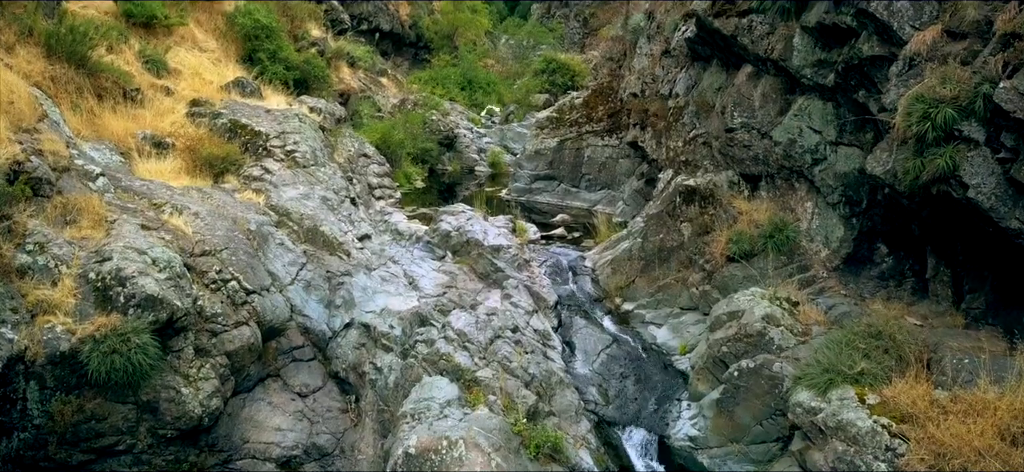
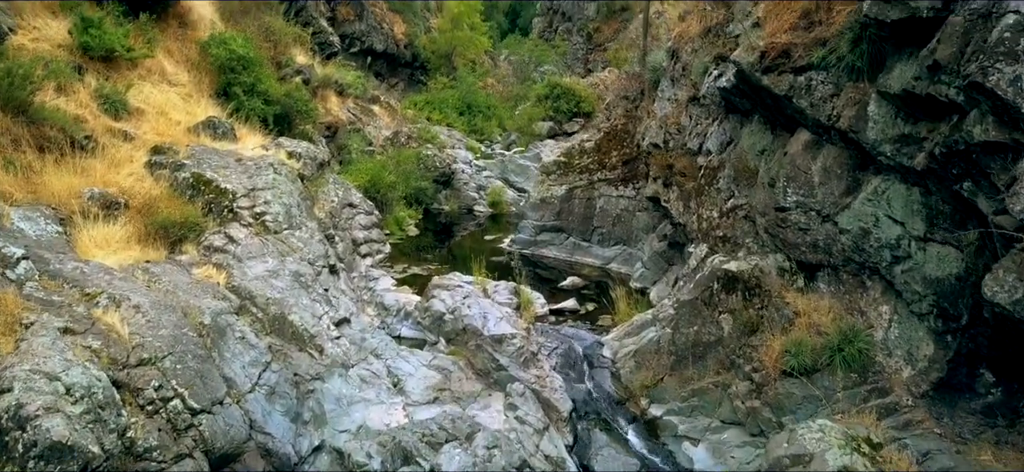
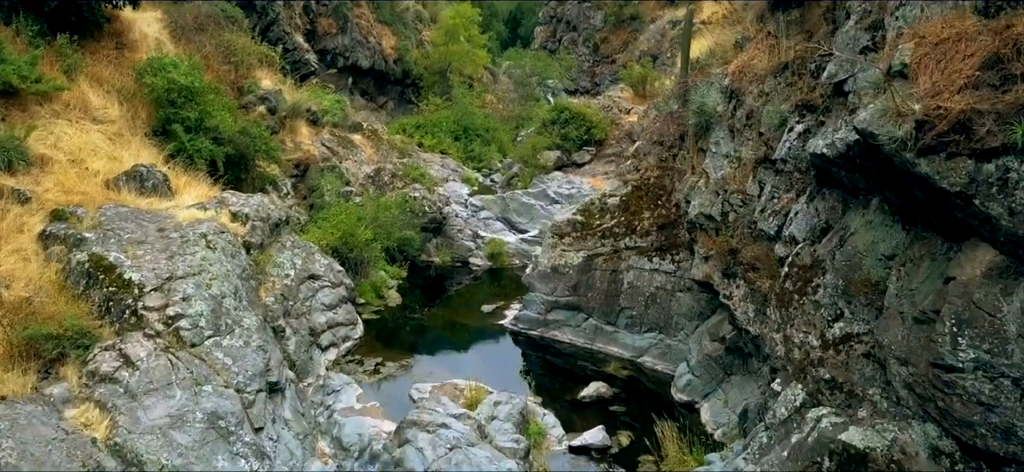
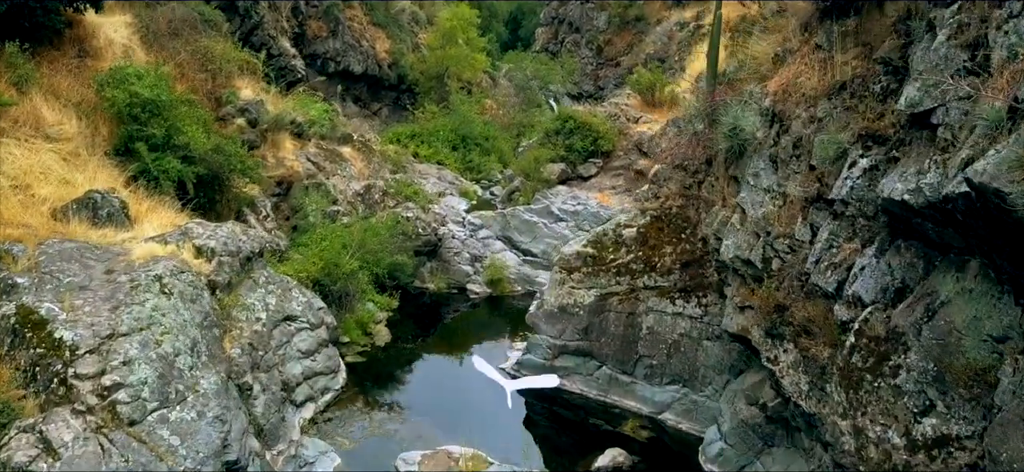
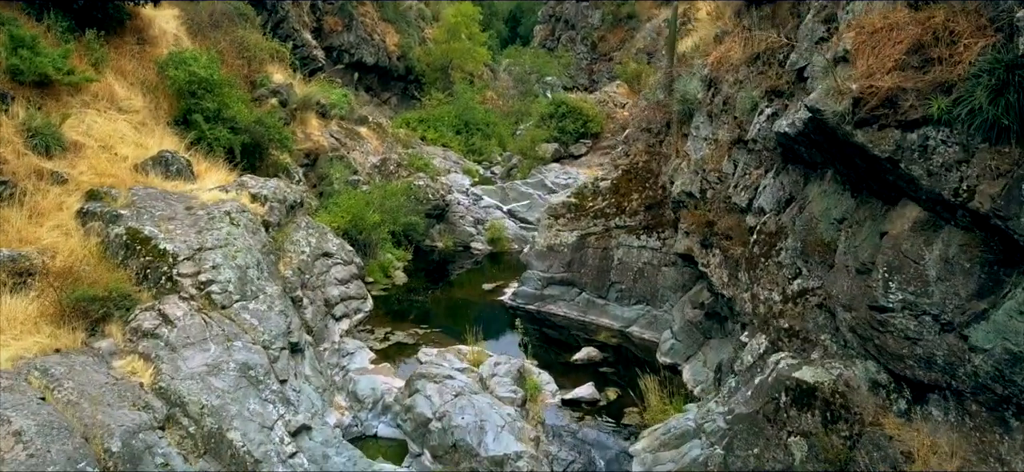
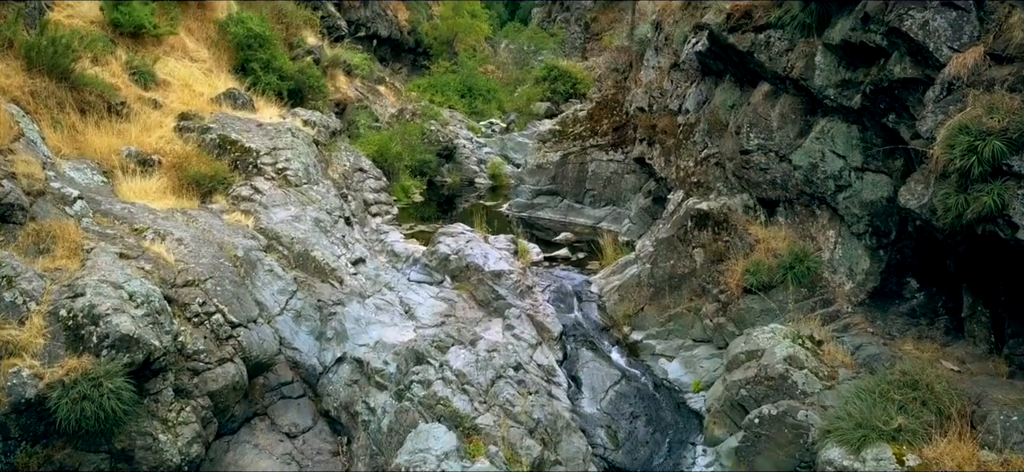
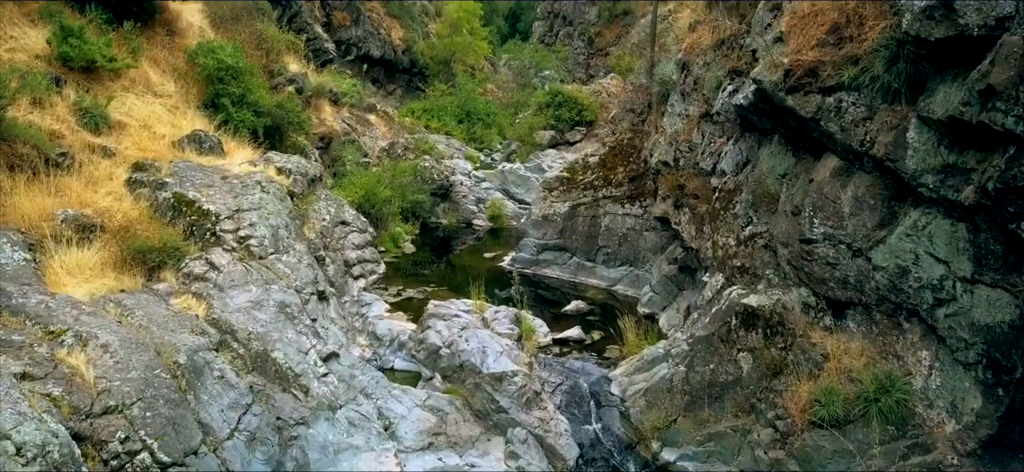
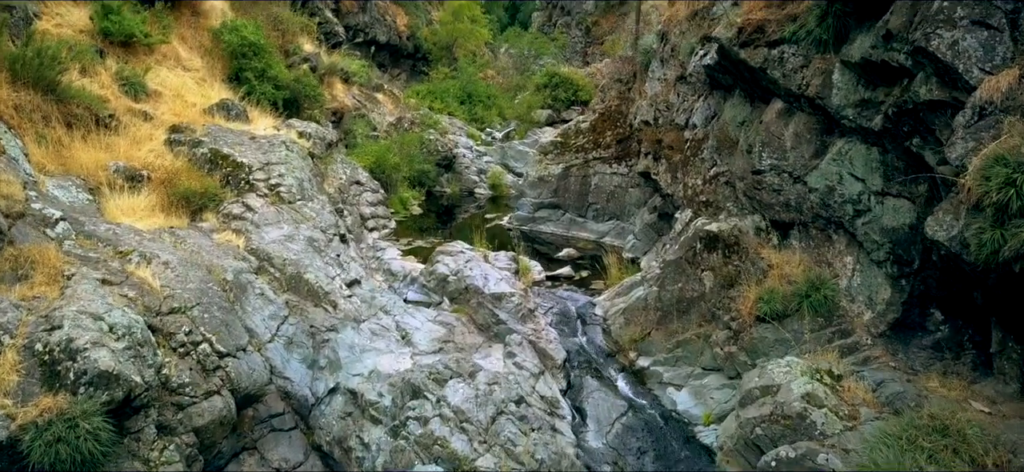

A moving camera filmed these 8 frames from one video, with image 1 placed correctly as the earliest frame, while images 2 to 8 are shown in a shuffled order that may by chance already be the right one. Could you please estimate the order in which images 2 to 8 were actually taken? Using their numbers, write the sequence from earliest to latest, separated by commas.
6, 8, 2, 7, 5, 3, 4
